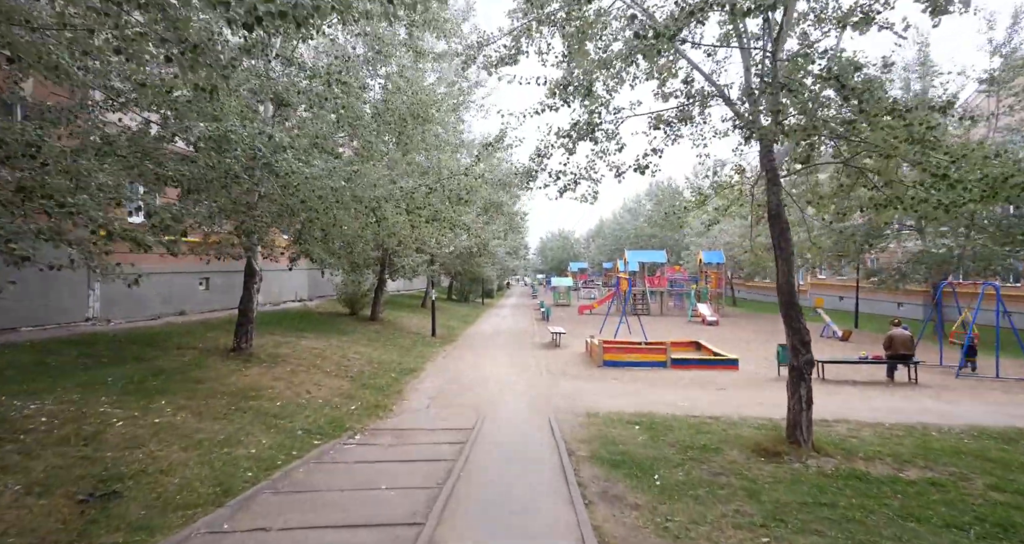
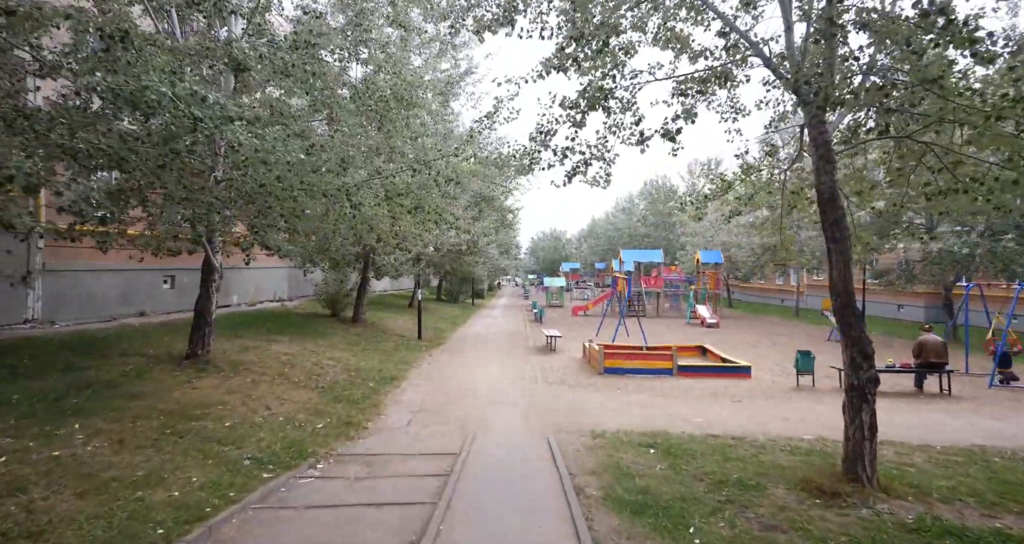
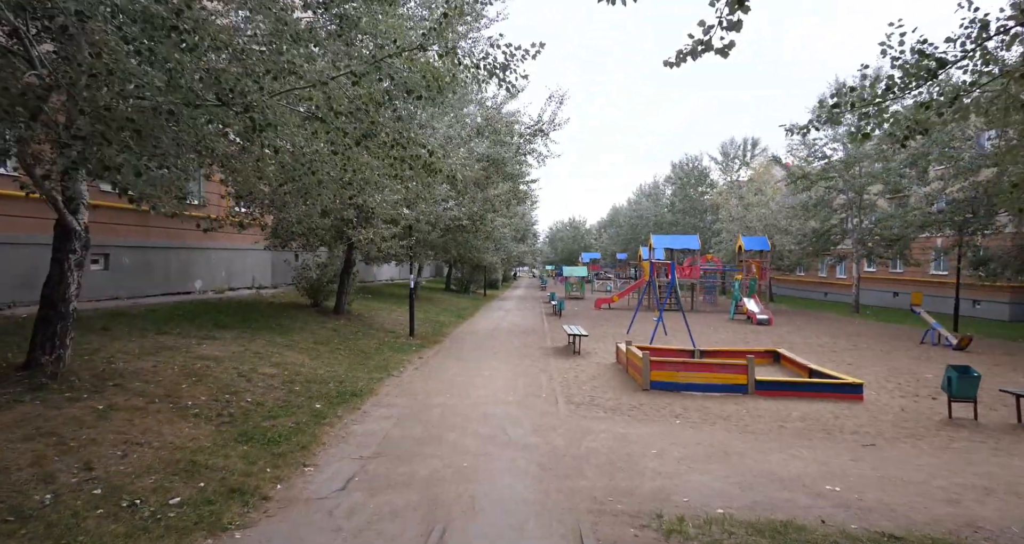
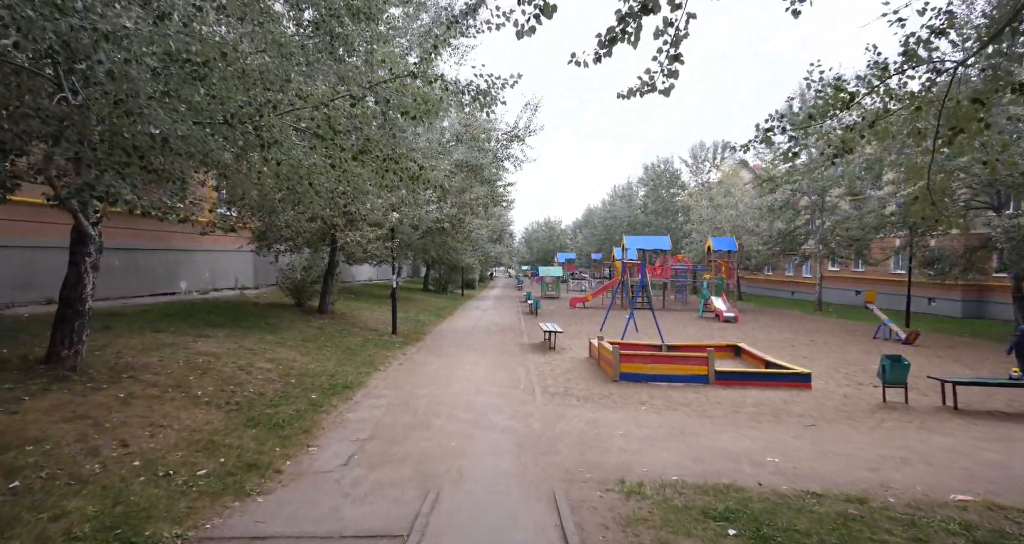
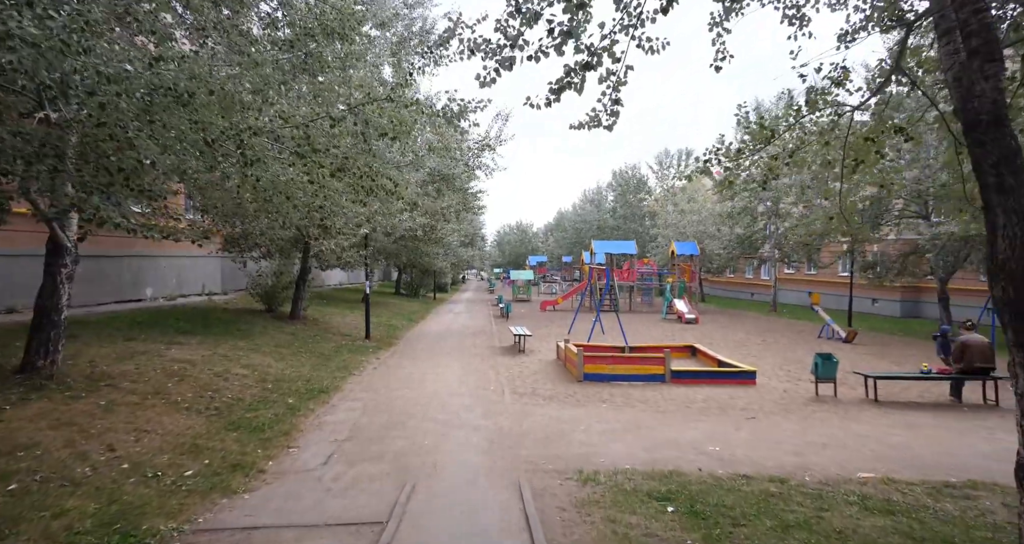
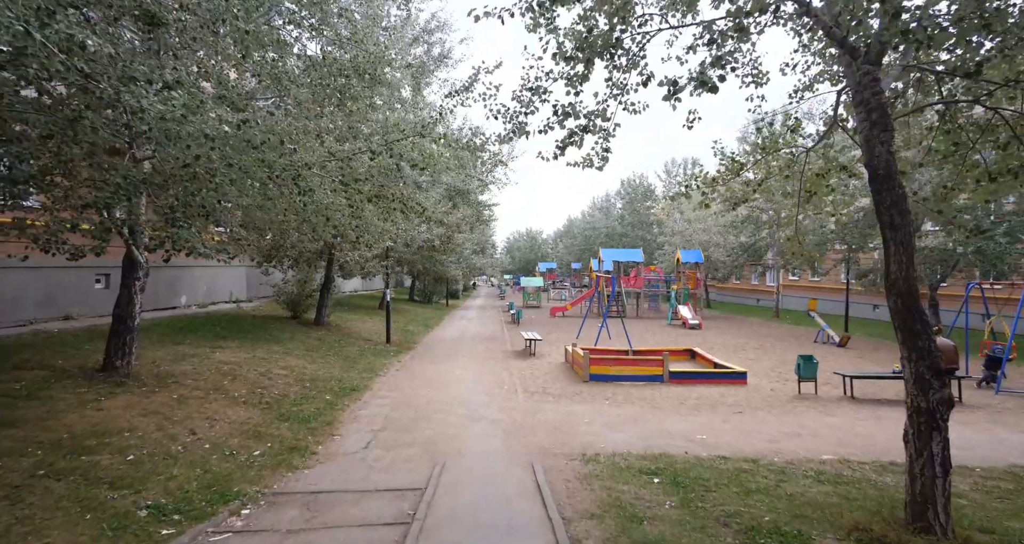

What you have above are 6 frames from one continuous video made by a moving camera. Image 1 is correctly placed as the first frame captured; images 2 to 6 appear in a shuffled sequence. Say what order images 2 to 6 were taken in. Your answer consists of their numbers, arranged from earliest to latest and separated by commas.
2, 6, 5, 4, 3
